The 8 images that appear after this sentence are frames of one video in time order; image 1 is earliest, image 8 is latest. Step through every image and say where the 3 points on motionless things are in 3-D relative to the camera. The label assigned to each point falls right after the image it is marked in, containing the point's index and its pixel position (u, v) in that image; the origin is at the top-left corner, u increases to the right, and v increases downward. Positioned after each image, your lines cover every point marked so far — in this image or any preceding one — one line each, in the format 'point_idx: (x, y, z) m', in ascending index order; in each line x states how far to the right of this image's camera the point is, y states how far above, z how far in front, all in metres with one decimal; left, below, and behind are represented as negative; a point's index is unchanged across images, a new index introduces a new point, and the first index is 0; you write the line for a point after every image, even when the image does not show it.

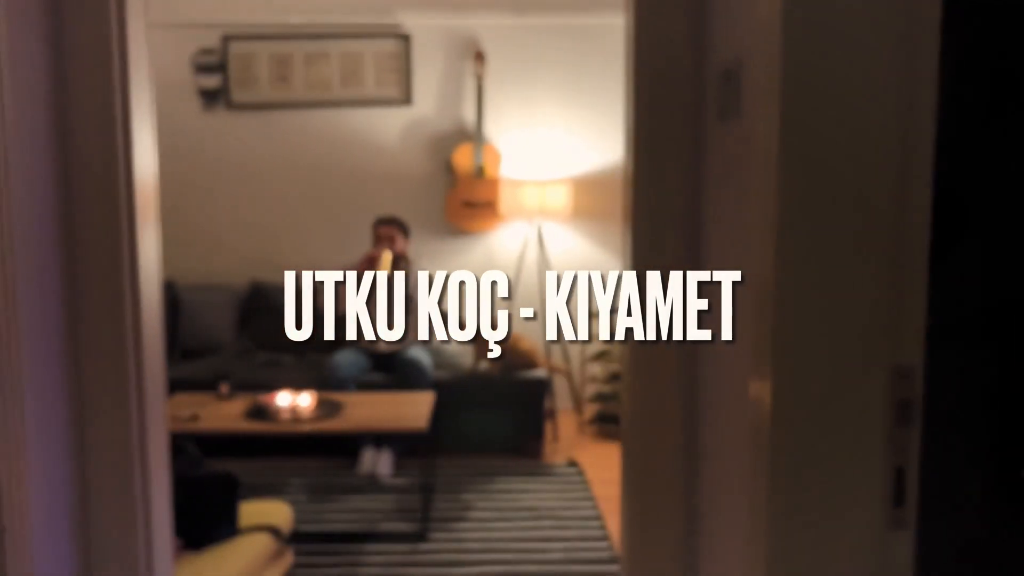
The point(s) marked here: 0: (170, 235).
0: (-1.7, +0.3, +4.1) m
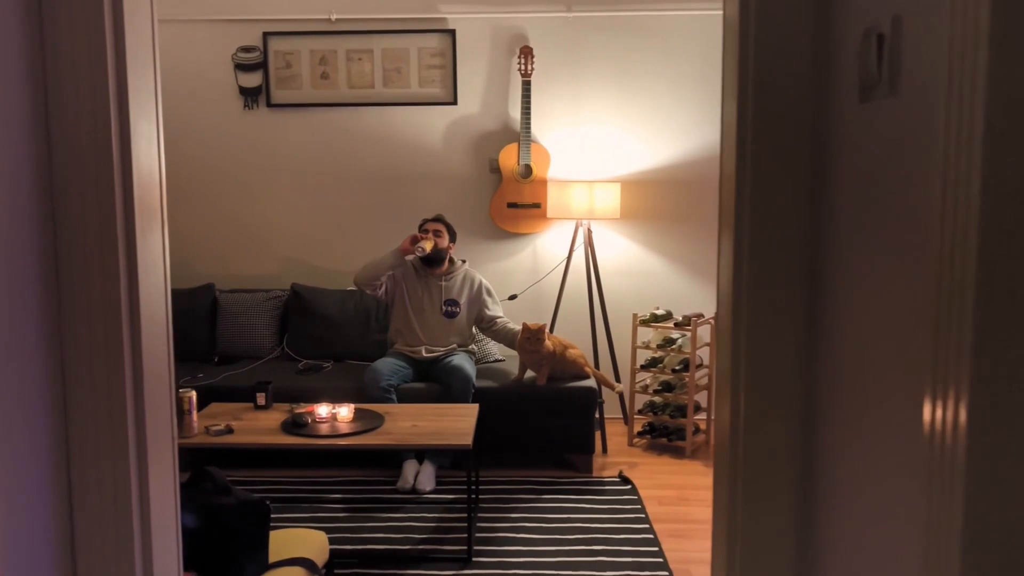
0: (-1.4, +0.2, +4.0) m
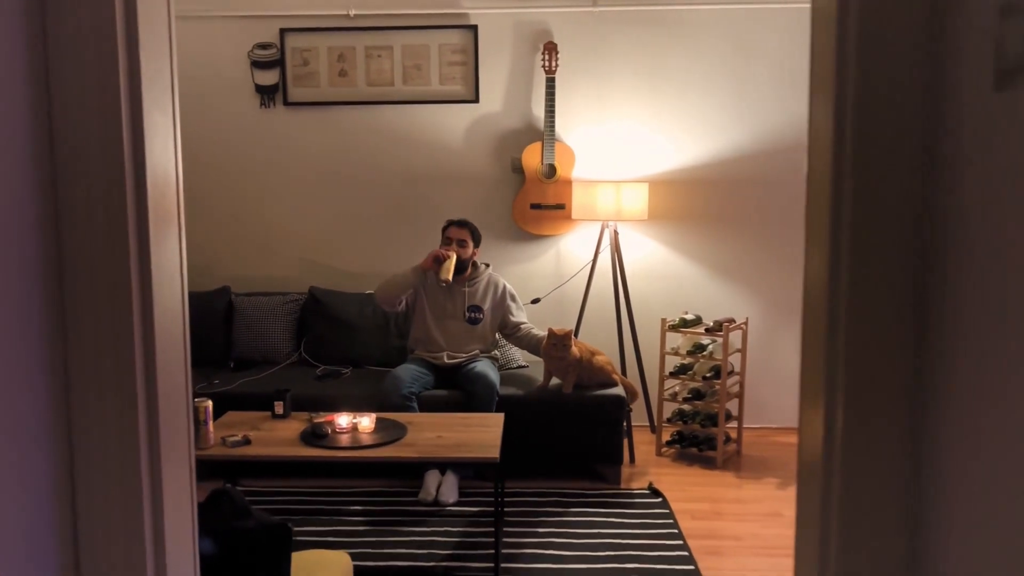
0: (-1.3, +0.2, +3.9) m
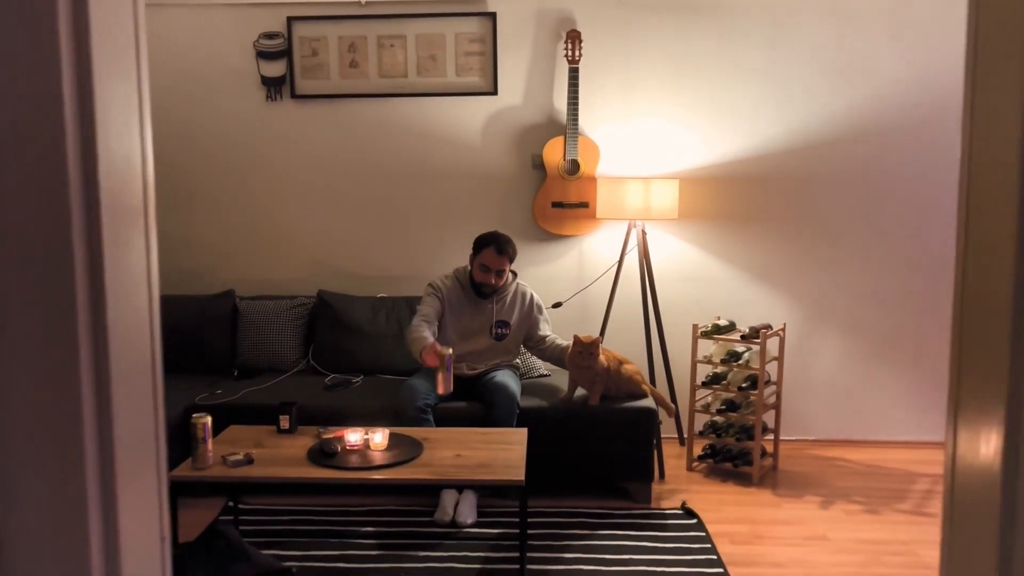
0: (-1.2, +0.2, +3.7) m
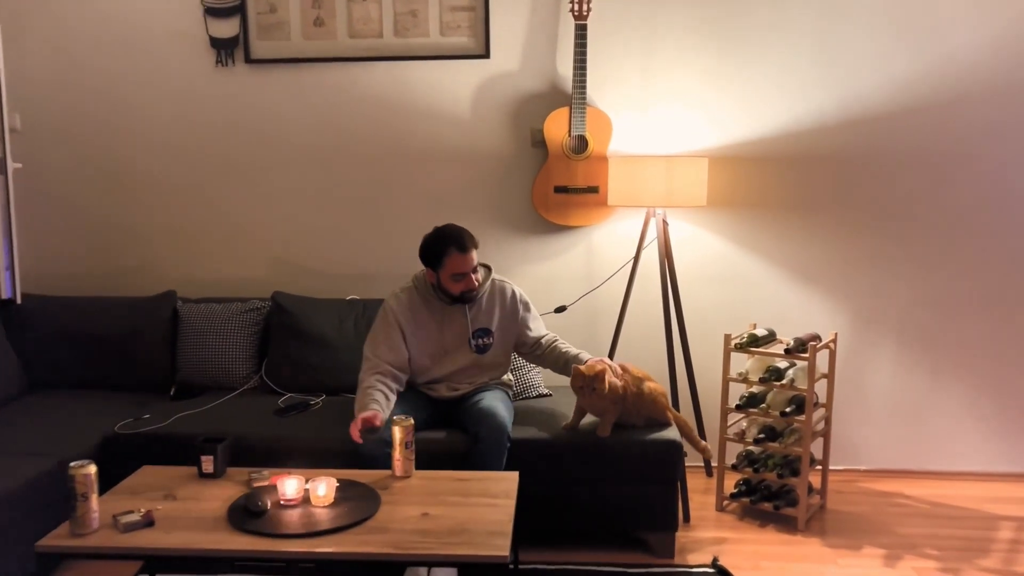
0: (-1.3, +0.2, +3.2) m
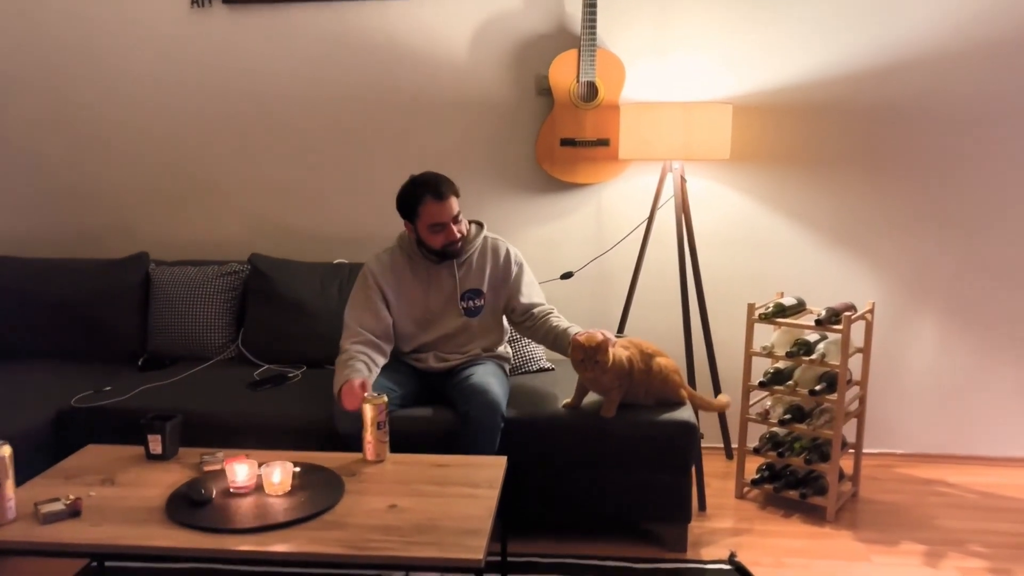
0: (-1.2, +0.3, +2.9) m
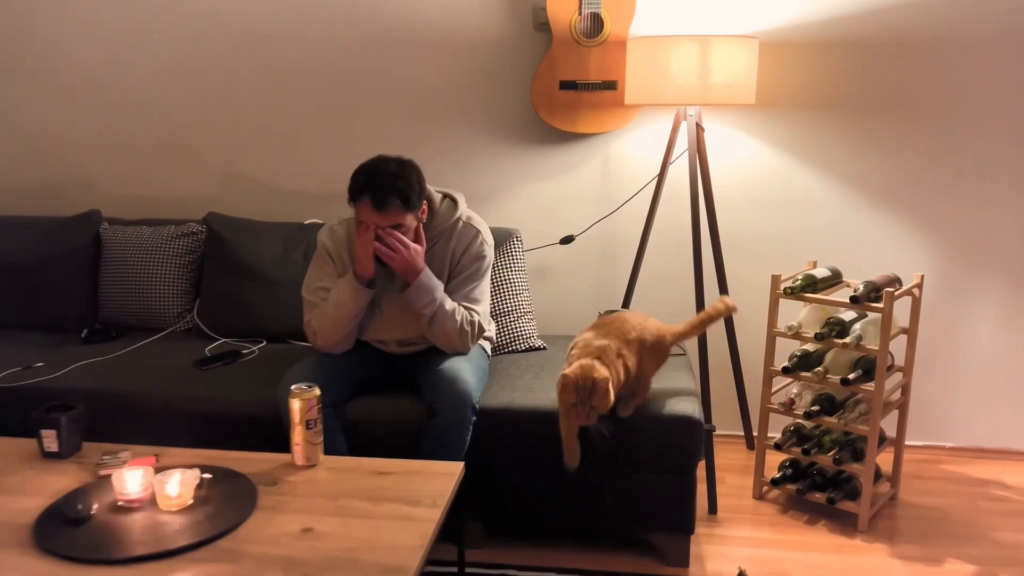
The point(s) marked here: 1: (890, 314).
0: (-1.3, +0.5, +2.7) m
1: (+0.9, -0.1, +1.9) m
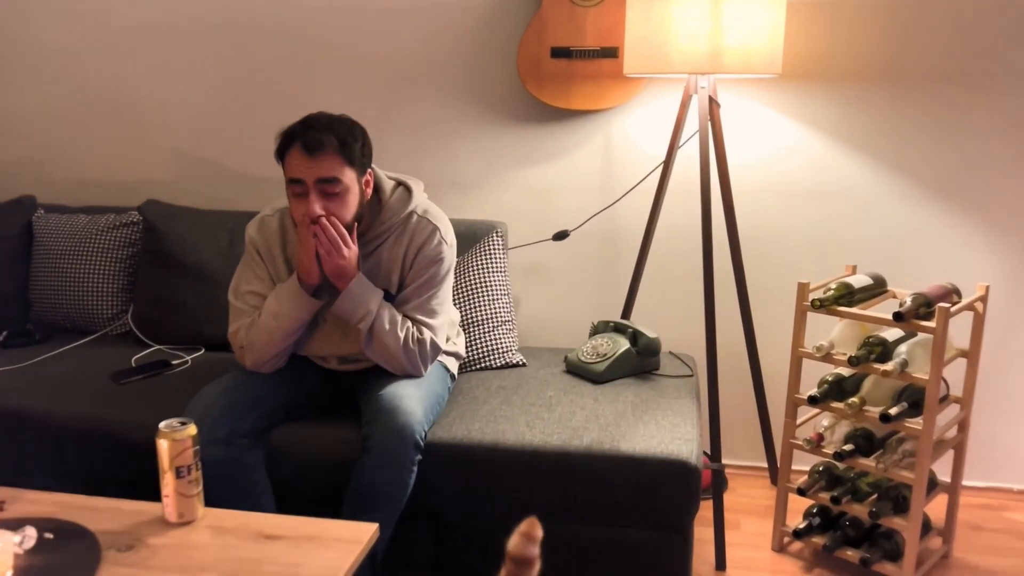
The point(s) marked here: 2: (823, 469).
0: (-1.3, +0.5, +2.4) m
1: (+0.8, -0.1, +1.6) m
2: (+0.6, -0.4, +1.8) m
